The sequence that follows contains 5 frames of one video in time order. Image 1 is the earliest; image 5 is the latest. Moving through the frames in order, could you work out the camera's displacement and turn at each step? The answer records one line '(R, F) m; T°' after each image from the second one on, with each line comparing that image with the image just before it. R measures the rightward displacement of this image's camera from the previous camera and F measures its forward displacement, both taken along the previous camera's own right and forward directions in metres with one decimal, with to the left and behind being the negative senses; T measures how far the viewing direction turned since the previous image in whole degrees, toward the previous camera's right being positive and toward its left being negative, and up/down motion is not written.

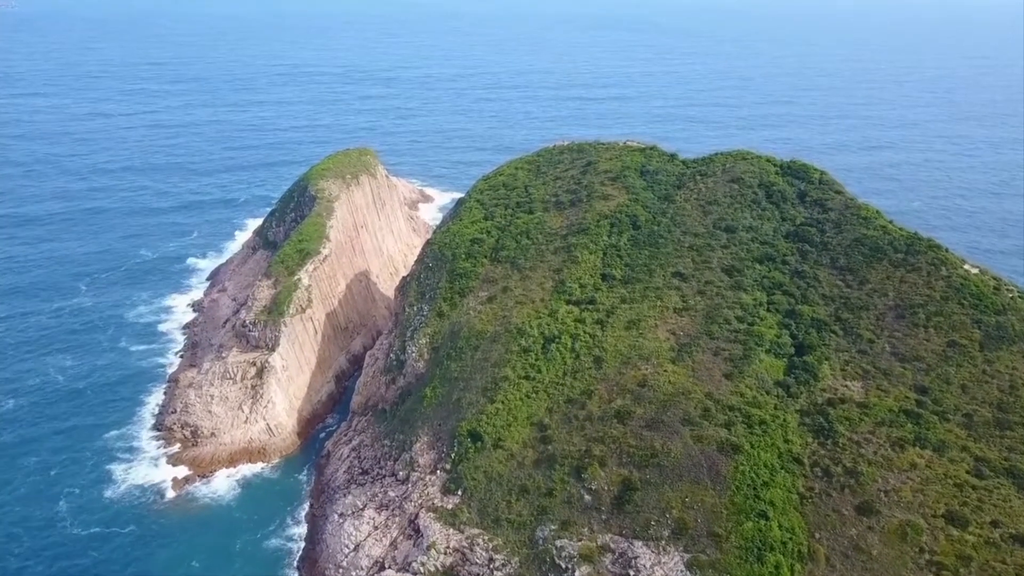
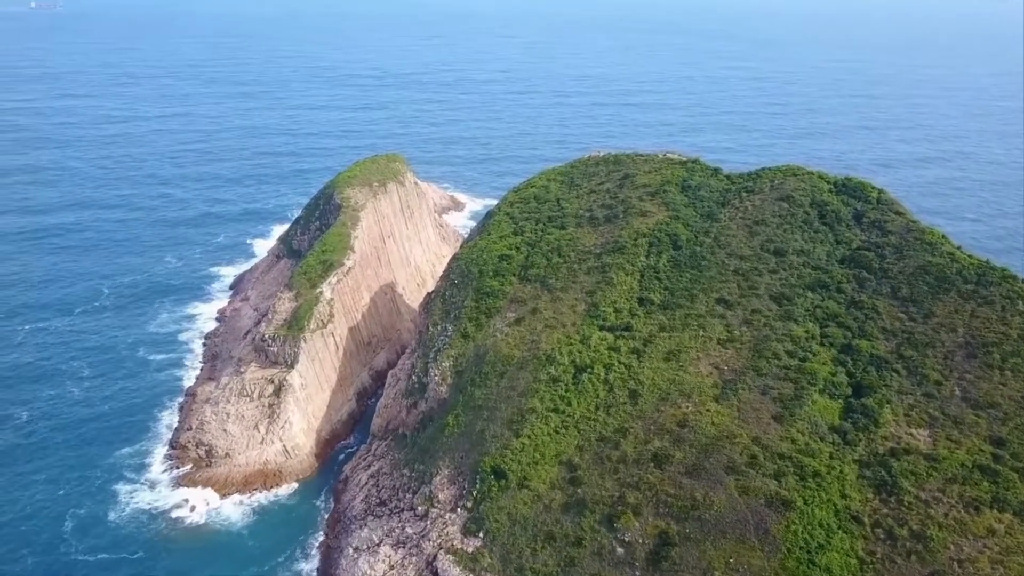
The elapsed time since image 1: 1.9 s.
(+0.1, +2.5) m; -2°
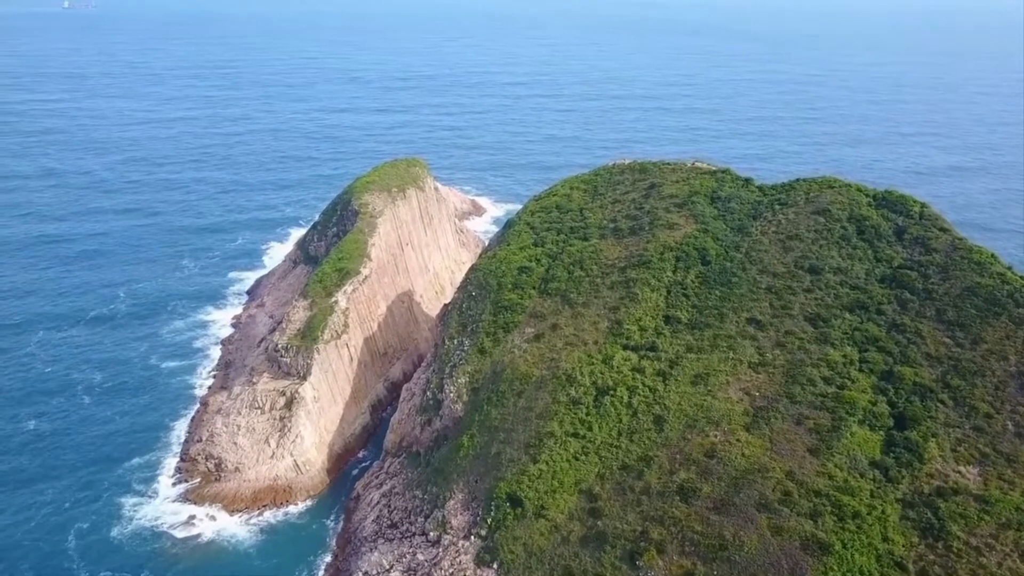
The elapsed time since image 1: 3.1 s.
(+0.1, +1.6) m; -2°
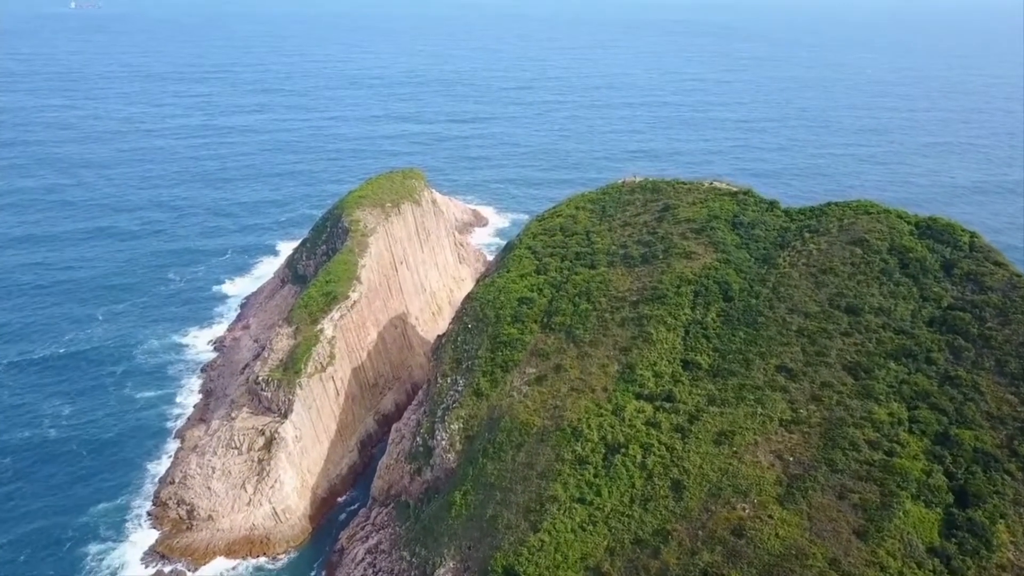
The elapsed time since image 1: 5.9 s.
(+0.2, +3.9) m; 0°
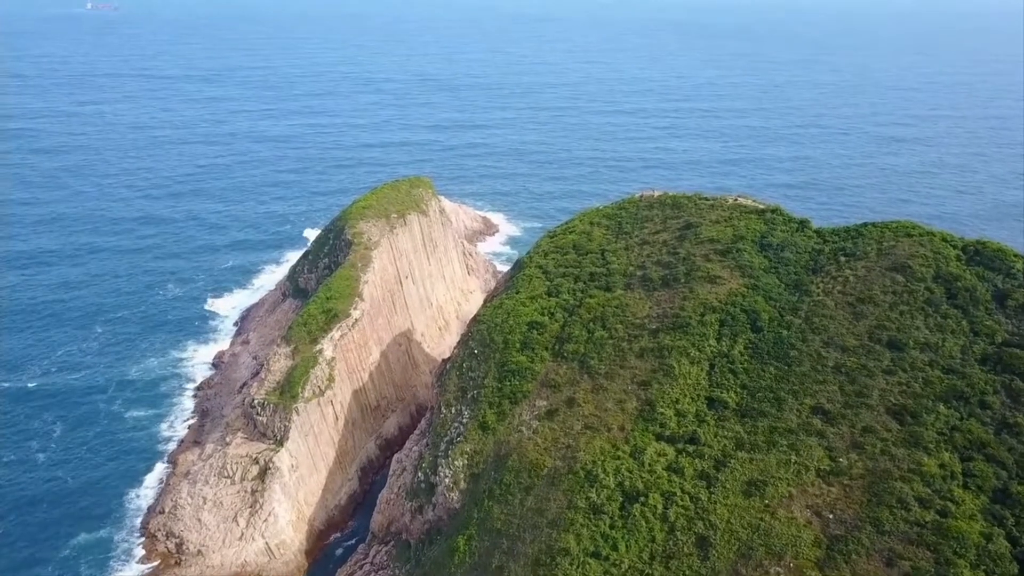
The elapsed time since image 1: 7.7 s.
(+0.1, +2.5) m; -1°
